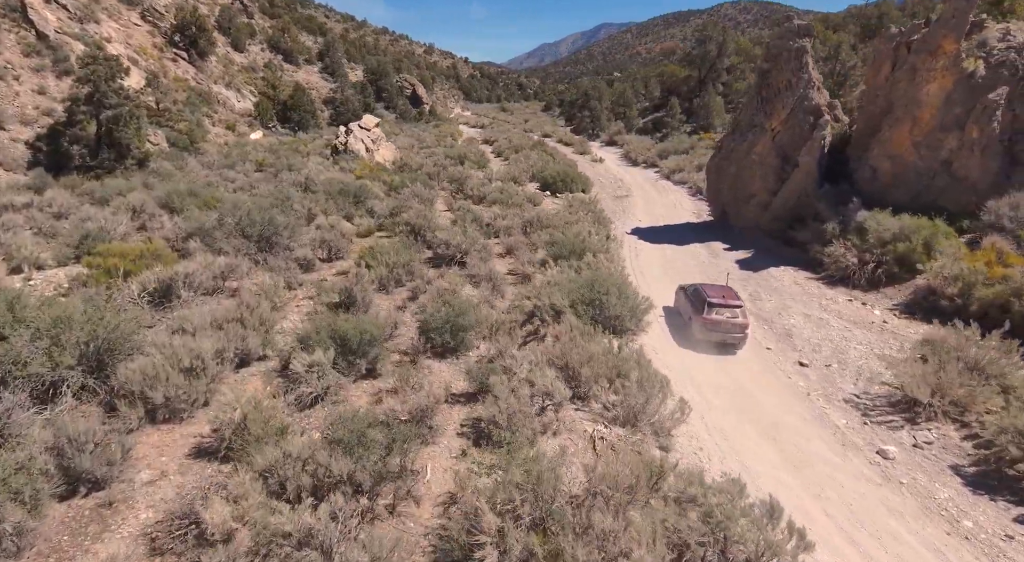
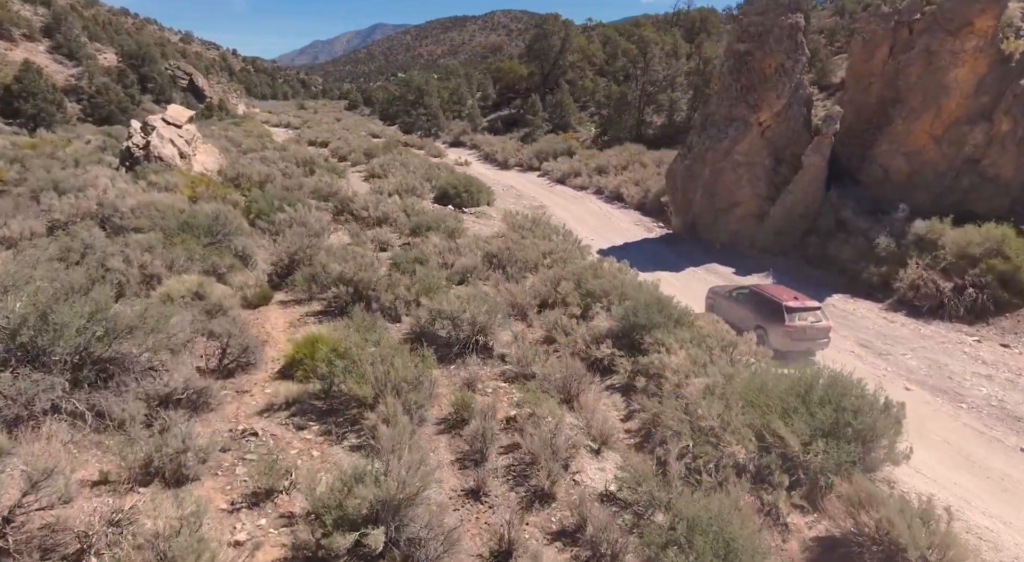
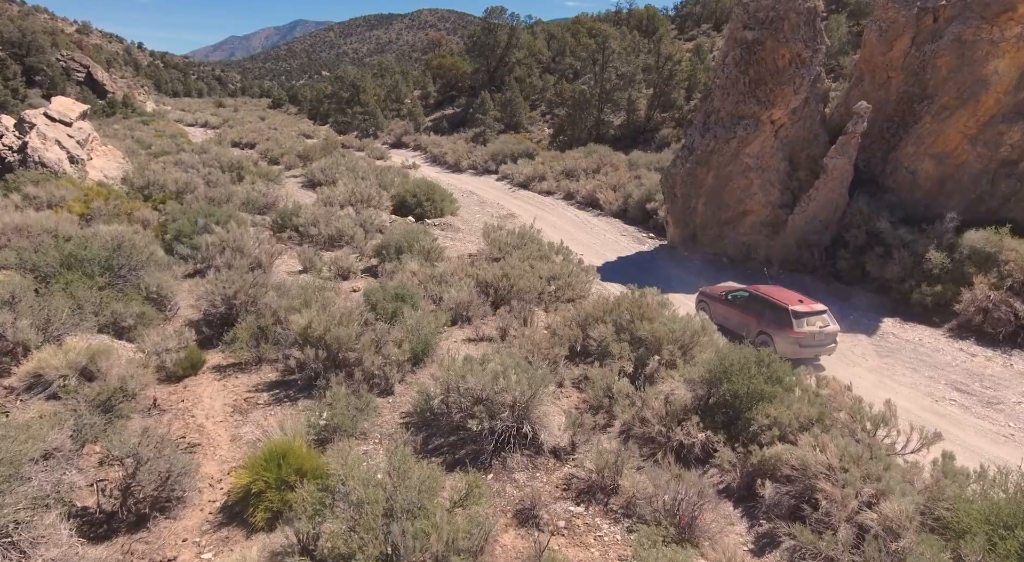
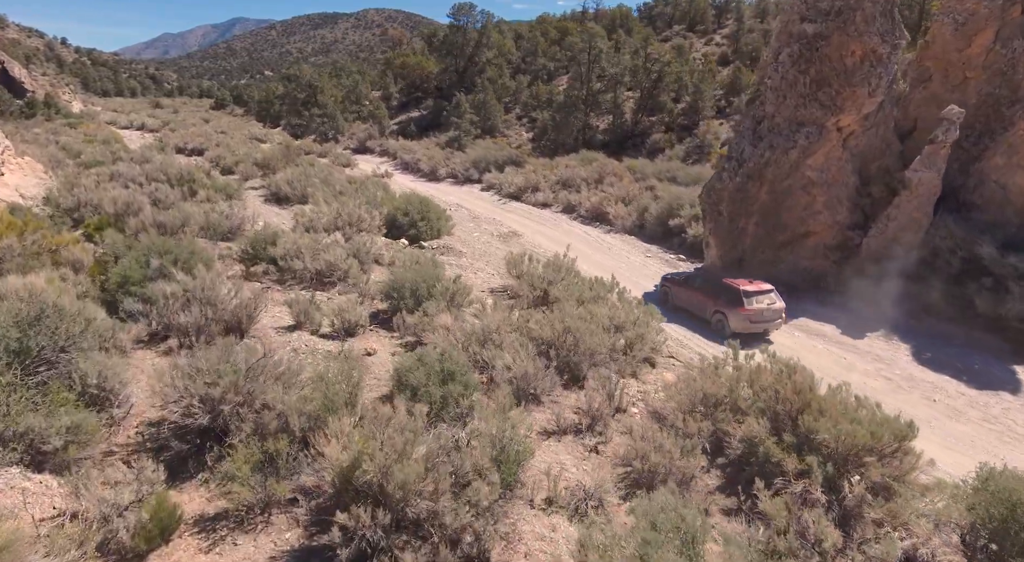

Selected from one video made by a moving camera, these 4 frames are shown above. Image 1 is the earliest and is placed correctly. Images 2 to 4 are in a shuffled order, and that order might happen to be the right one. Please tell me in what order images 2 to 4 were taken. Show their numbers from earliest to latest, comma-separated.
2, 3, 4
